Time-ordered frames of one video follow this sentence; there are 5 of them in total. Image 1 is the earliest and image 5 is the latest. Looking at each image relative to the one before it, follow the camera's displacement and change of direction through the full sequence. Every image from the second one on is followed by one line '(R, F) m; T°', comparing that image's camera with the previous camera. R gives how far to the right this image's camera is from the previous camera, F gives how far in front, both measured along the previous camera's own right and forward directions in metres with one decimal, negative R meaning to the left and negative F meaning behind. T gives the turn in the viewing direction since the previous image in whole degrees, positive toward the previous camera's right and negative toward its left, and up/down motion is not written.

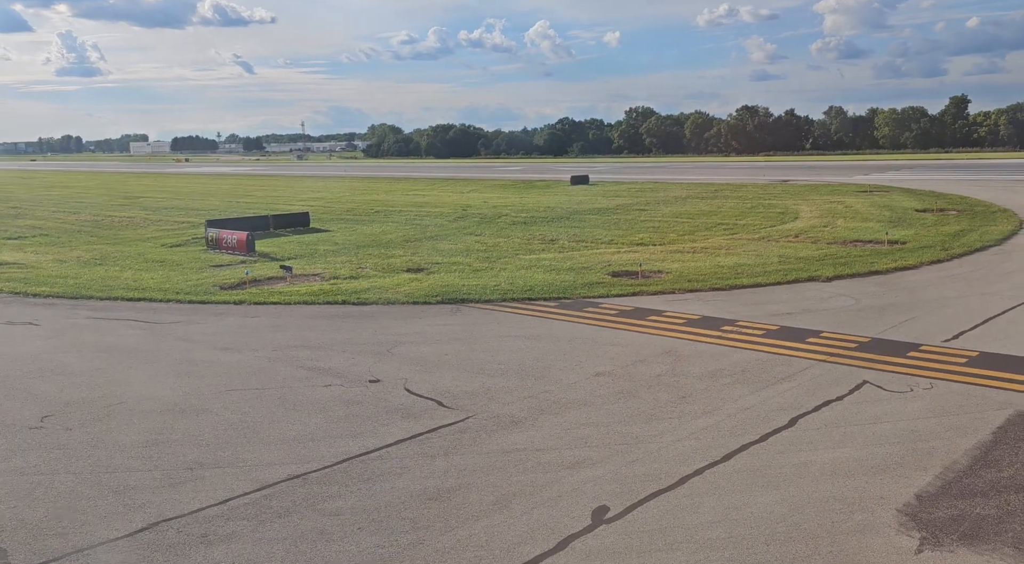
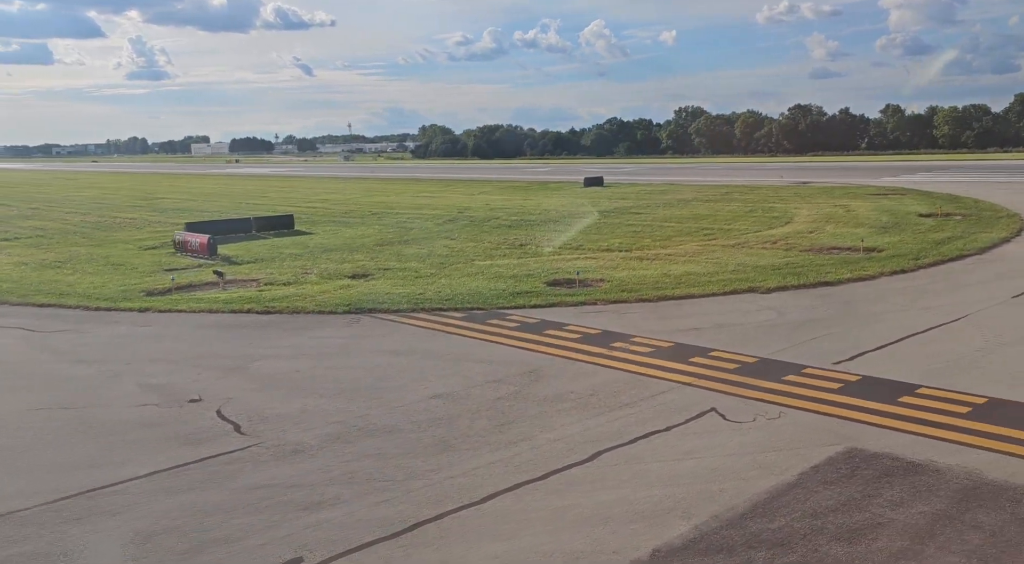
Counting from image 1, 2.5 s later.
(+2.3, +0.6) m; -2°
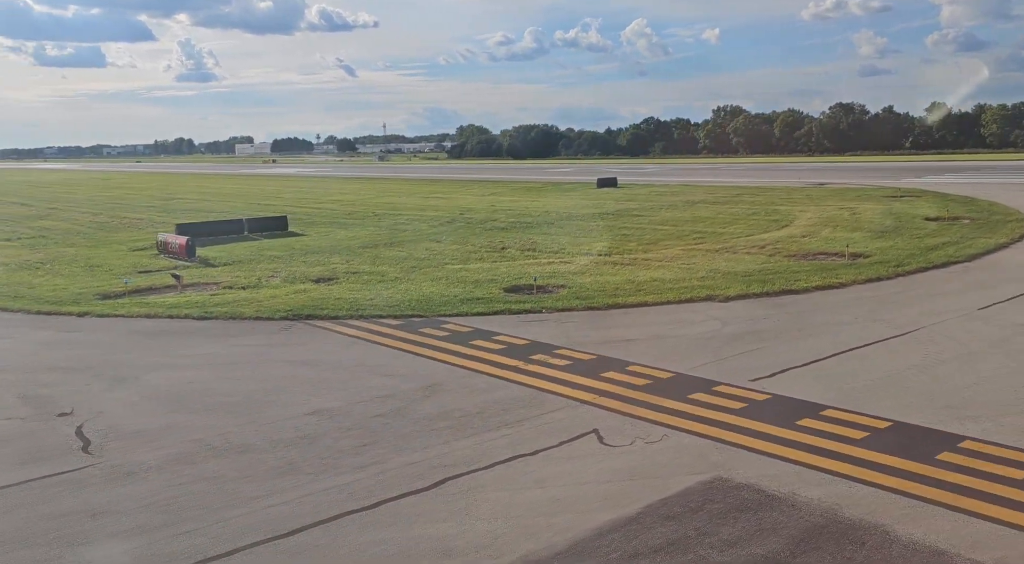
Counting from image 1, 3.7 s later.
(+1.6, +0.5) m; -2°
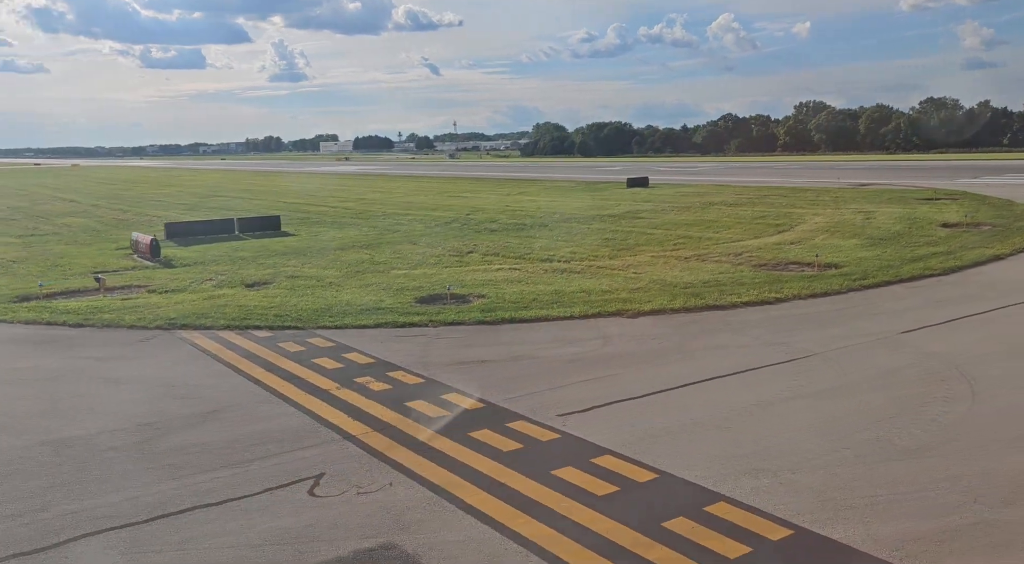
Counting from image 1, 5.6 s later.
(+3.1, +1.1) m; -4°
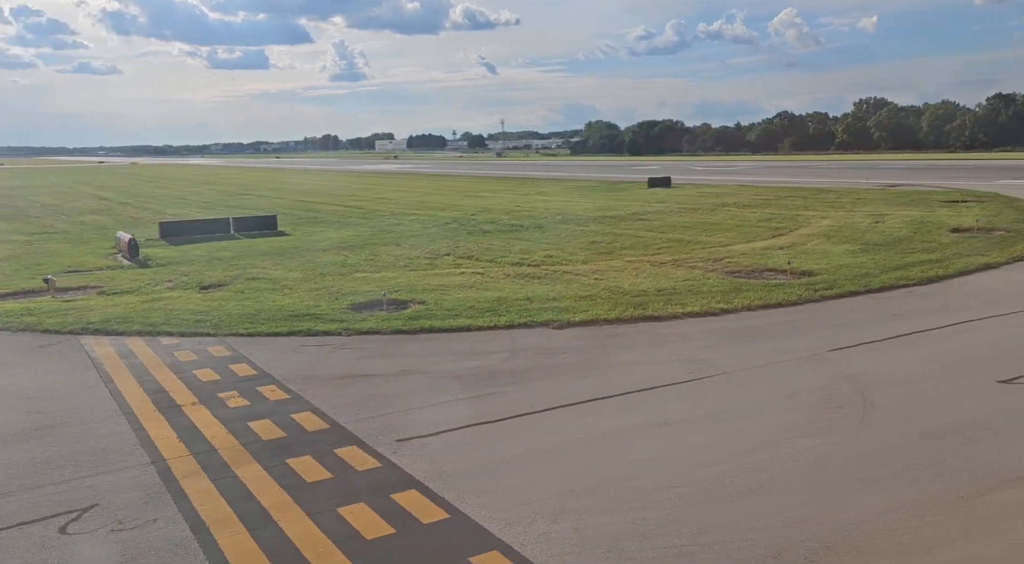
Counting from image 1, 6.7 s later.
(+2.1, +0.7) m; -3°
